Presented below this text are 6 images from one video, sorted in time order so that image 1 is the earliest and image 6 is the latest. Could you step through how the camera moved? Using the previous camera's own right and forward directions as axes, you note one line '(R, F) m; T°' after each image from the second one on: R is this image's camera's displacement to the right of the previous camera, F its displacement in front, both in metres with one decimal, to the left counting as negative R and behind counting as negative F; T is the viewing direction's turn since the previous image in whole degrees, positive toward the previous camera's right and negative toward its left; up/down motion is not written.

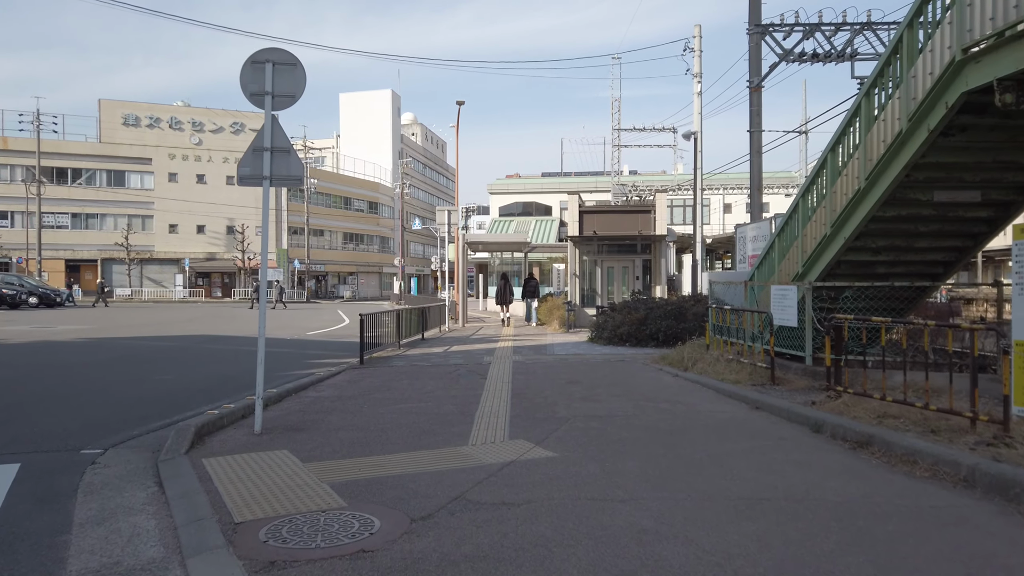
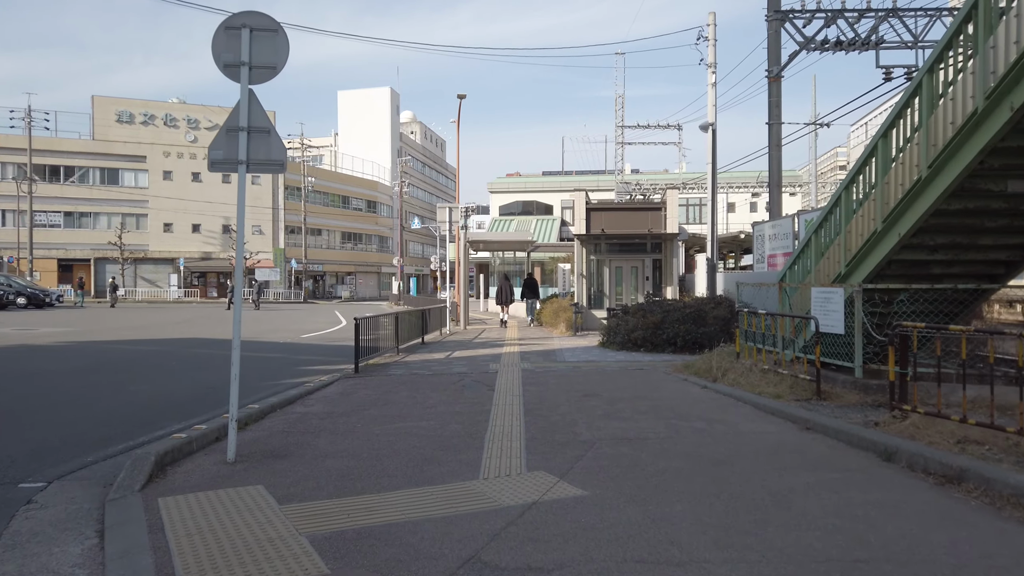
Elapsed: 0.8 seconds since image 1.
(-0.2, +1.1) m; 0°
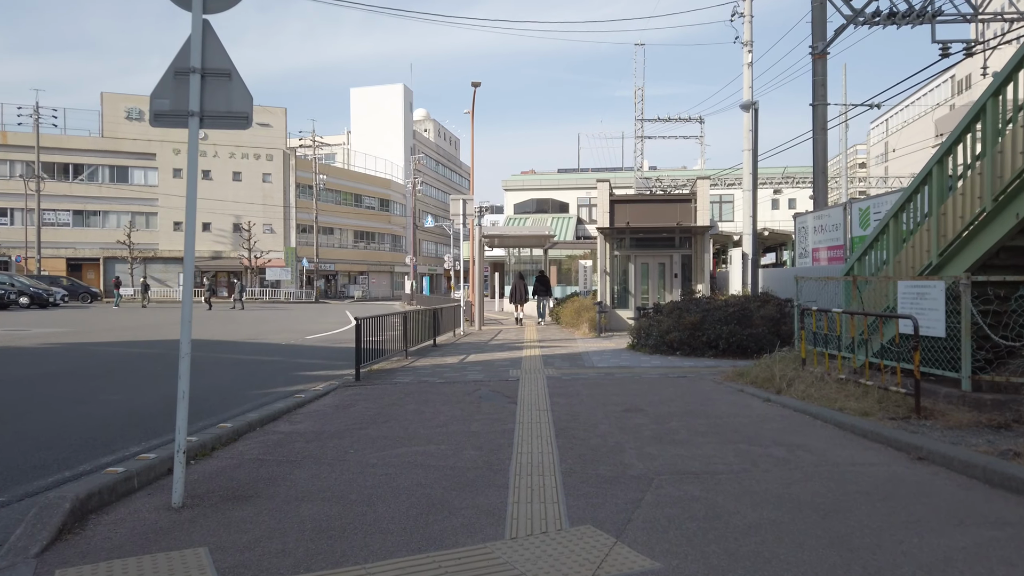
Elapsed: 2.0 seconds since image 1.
(-0.1, +1.6) m; -1°
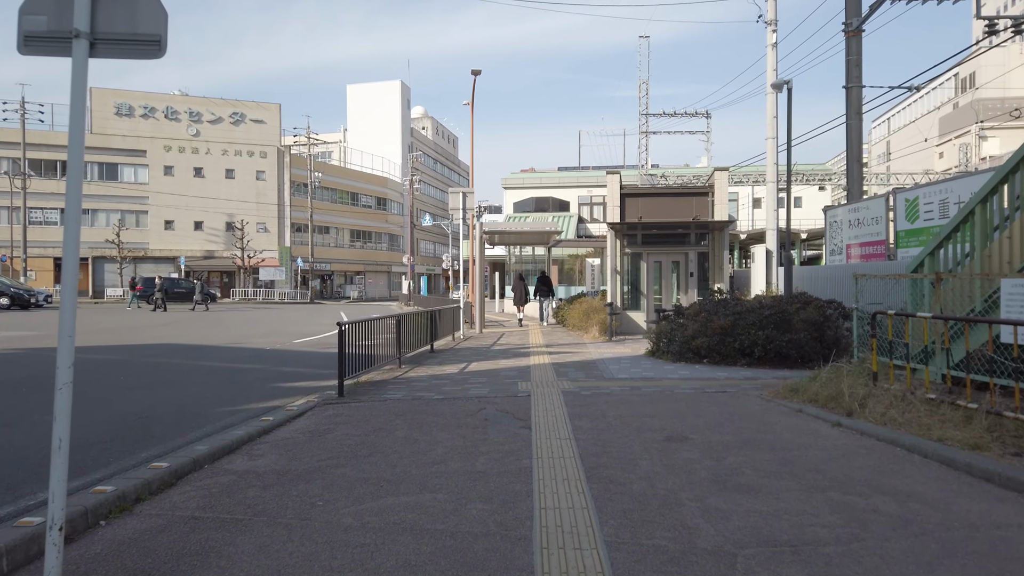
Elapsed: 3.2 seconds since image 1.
(-0.1, +1.5) m; 0°
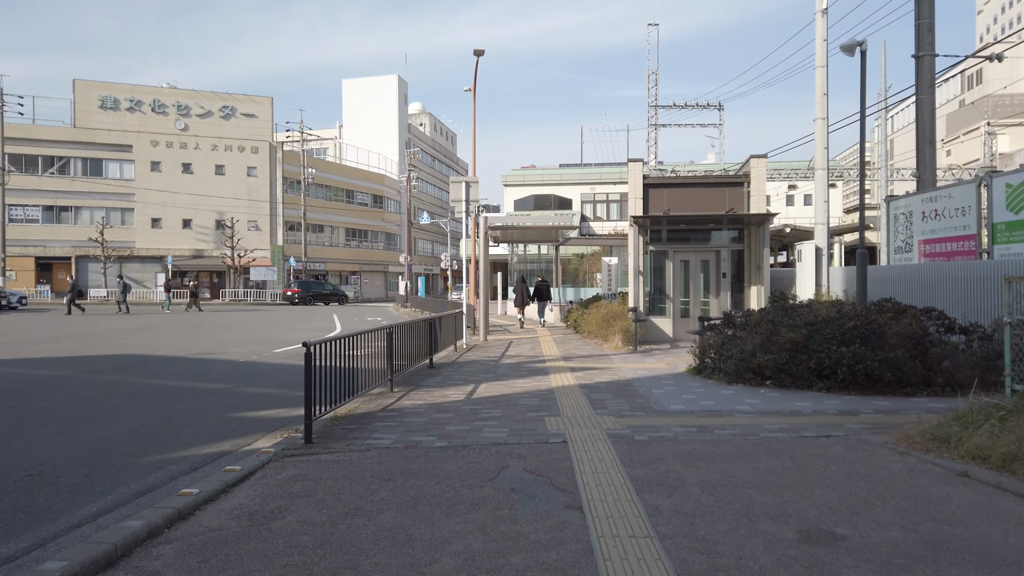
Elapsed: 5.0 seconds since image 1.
(-0.3, +2.4) m; 0°
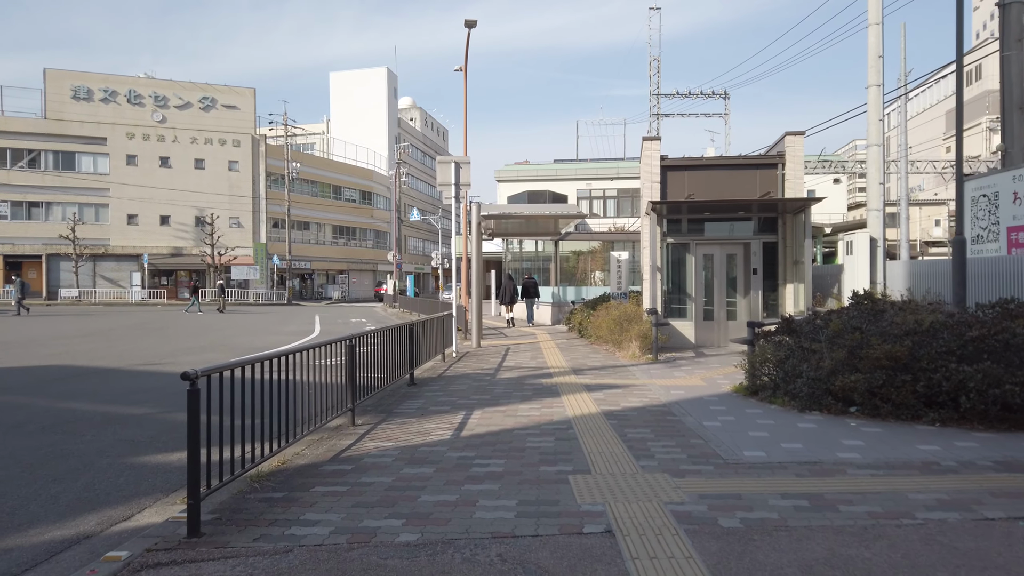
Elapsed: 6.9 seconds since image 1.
(-0.1, +2.5) m; +1°
